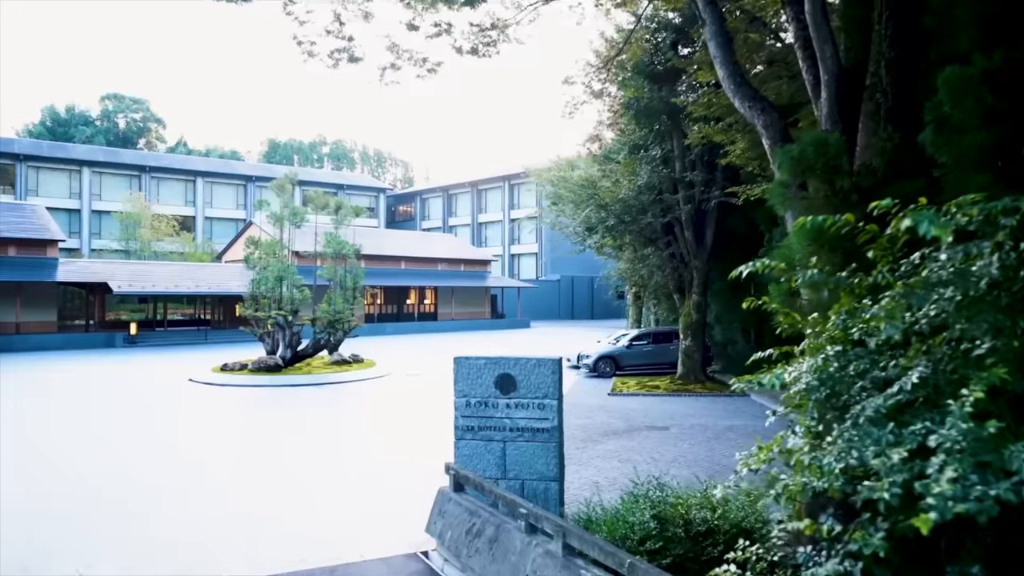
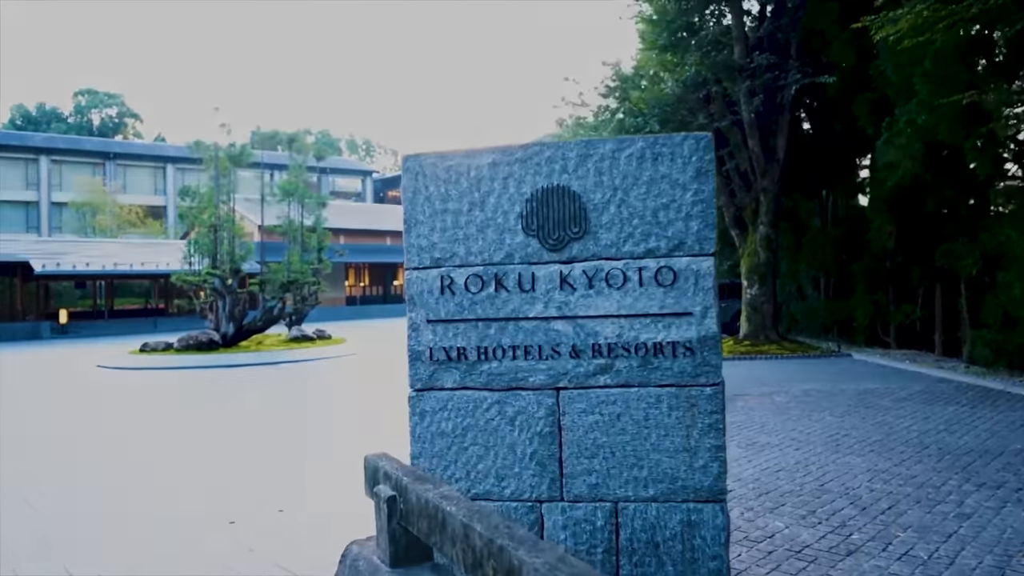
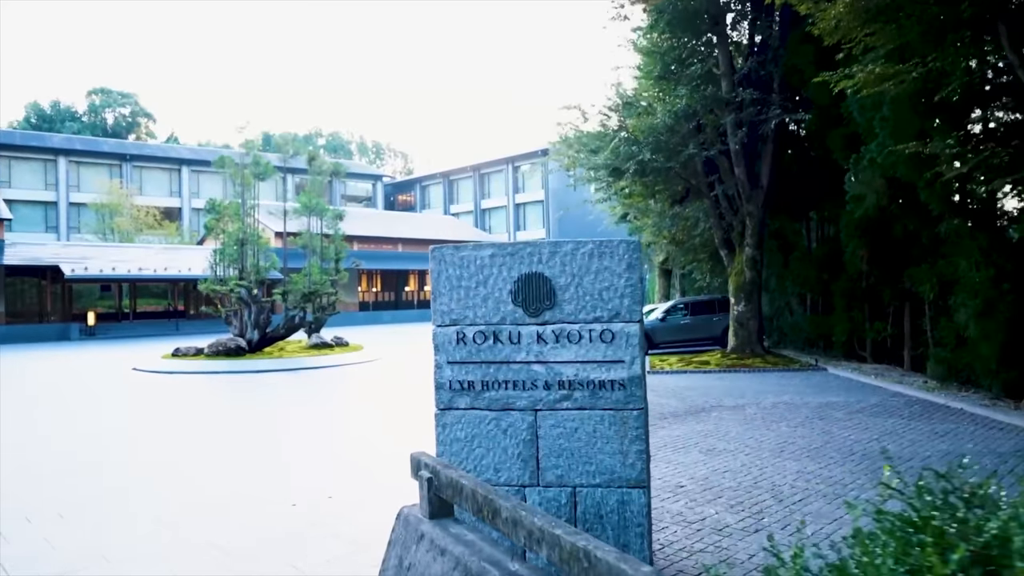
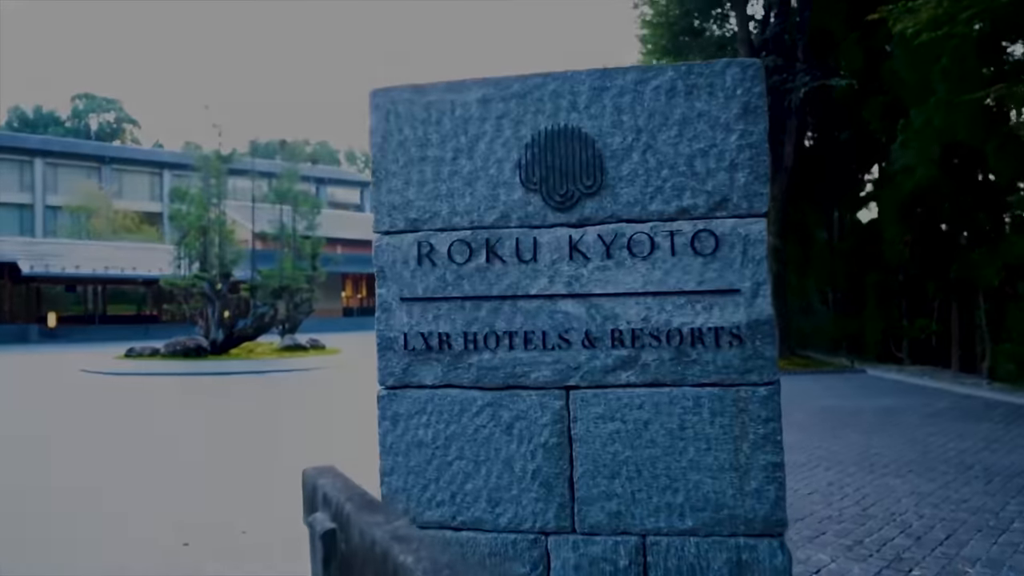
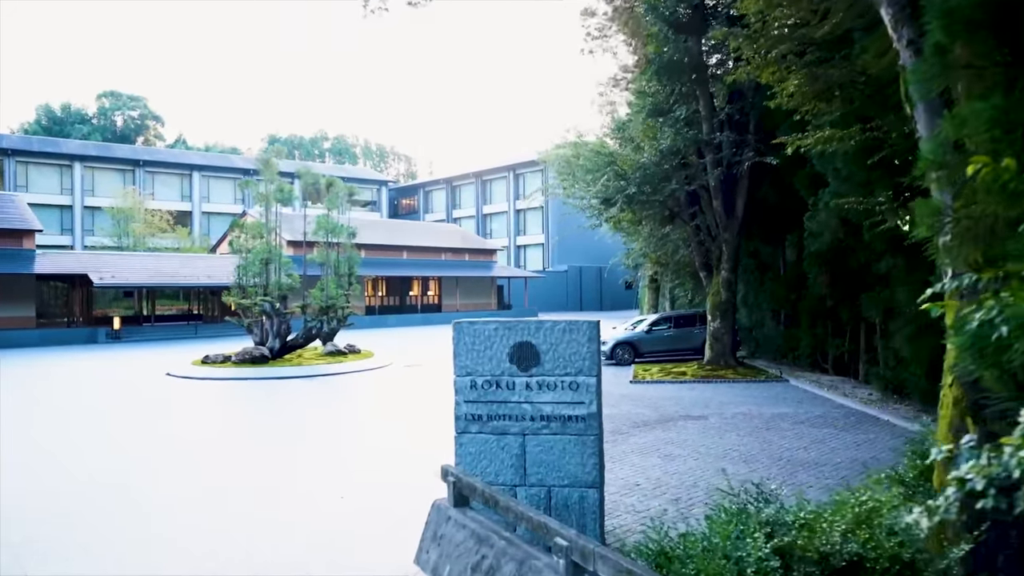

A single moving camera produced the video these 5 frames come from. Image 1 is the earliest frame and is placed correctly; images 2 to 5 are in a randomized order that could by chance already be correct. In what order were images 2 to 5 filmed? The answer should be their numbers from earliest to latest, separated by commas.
5, 3, 2, 4
